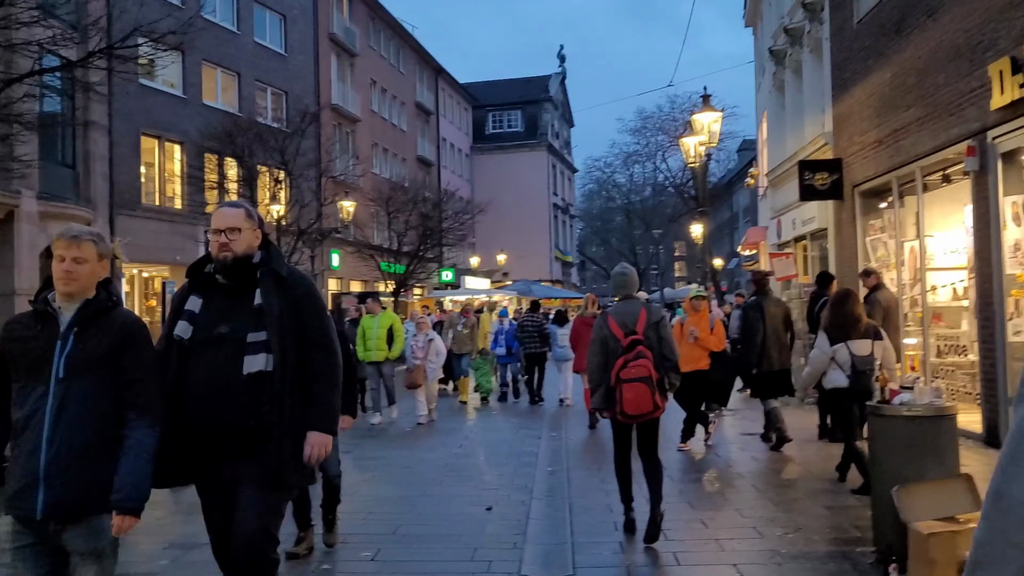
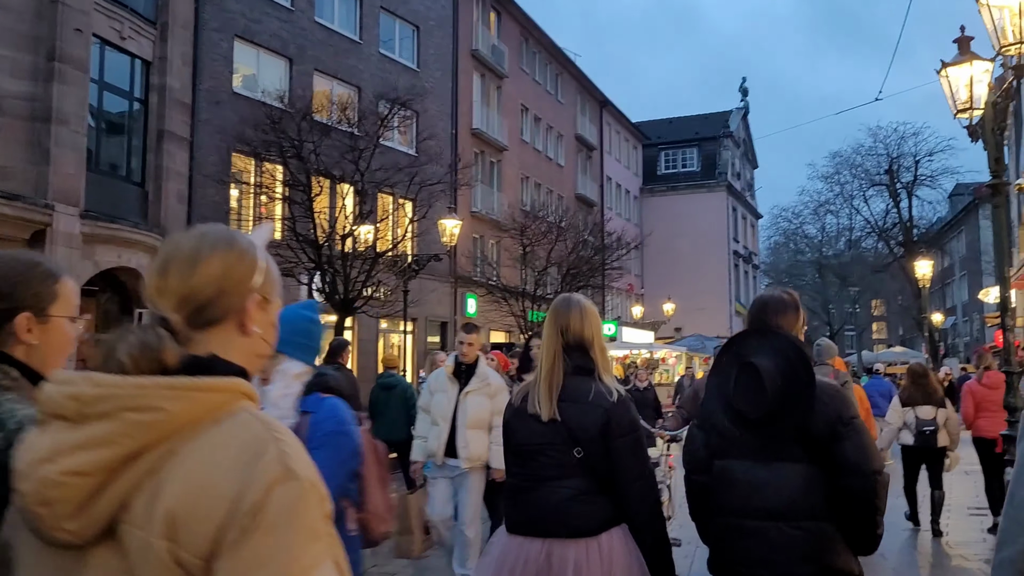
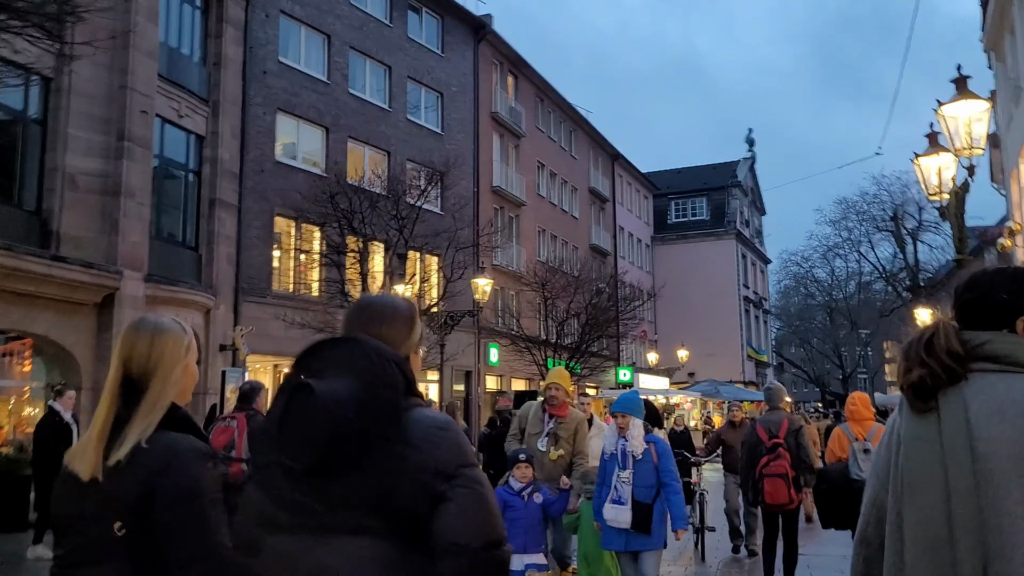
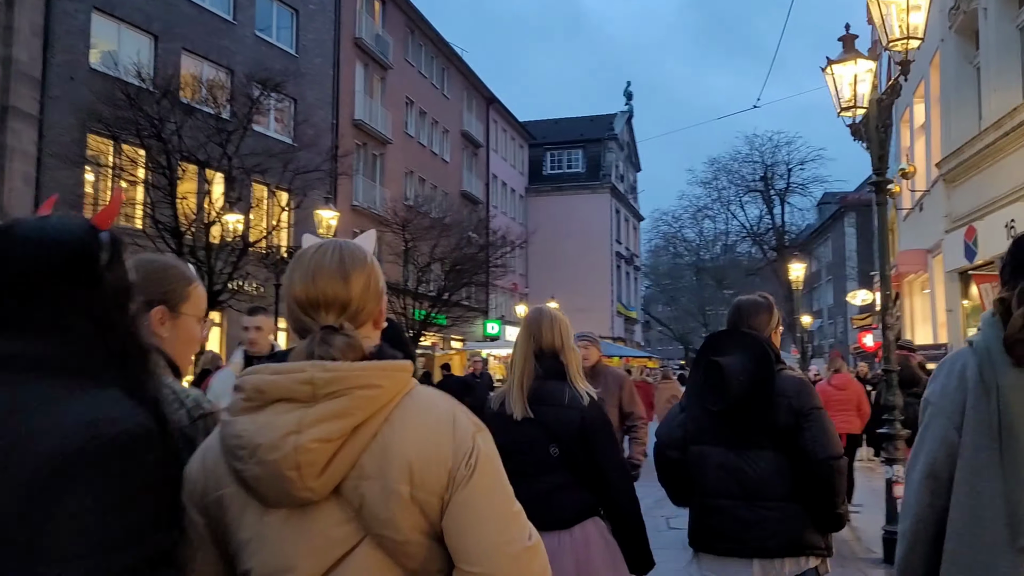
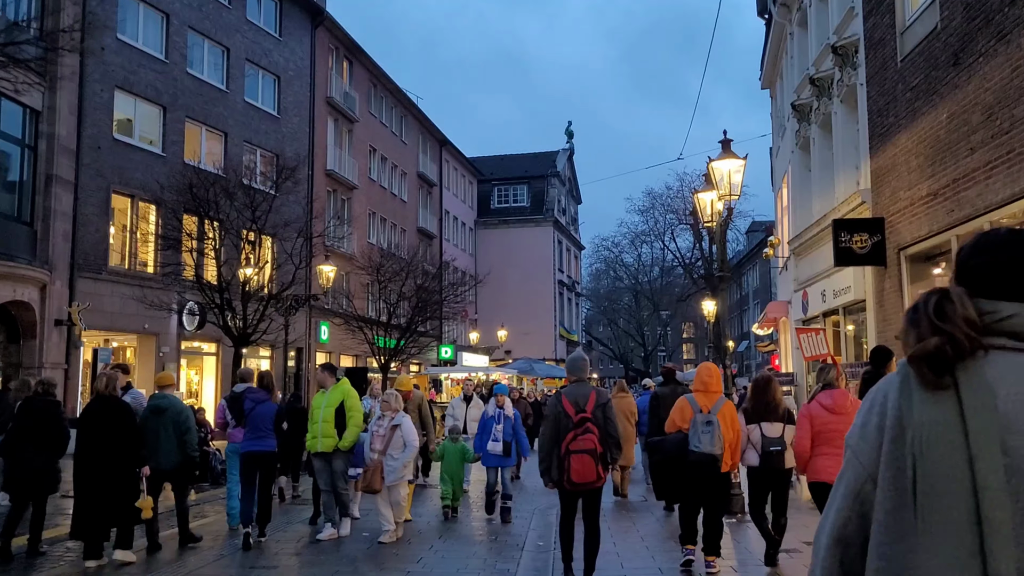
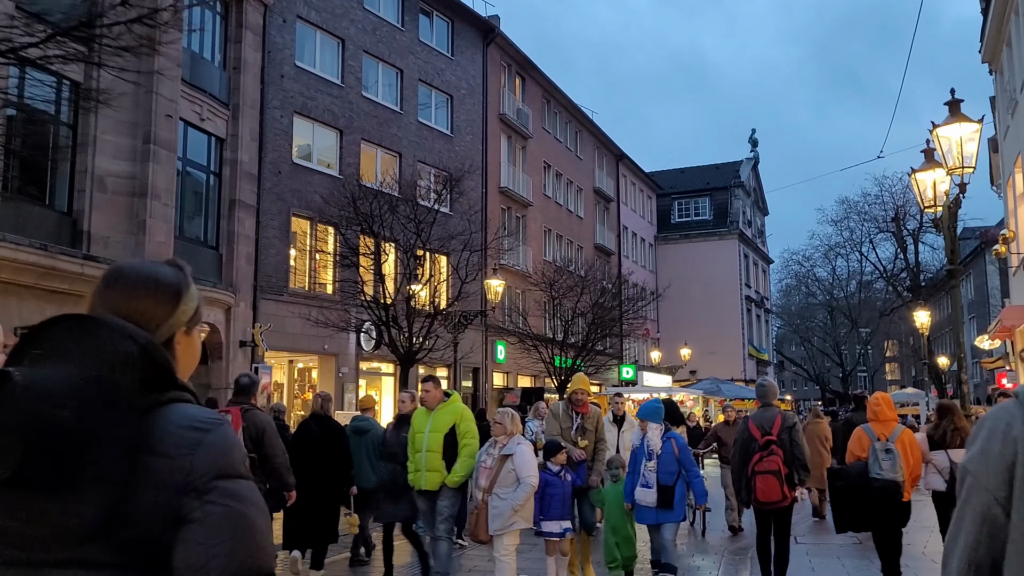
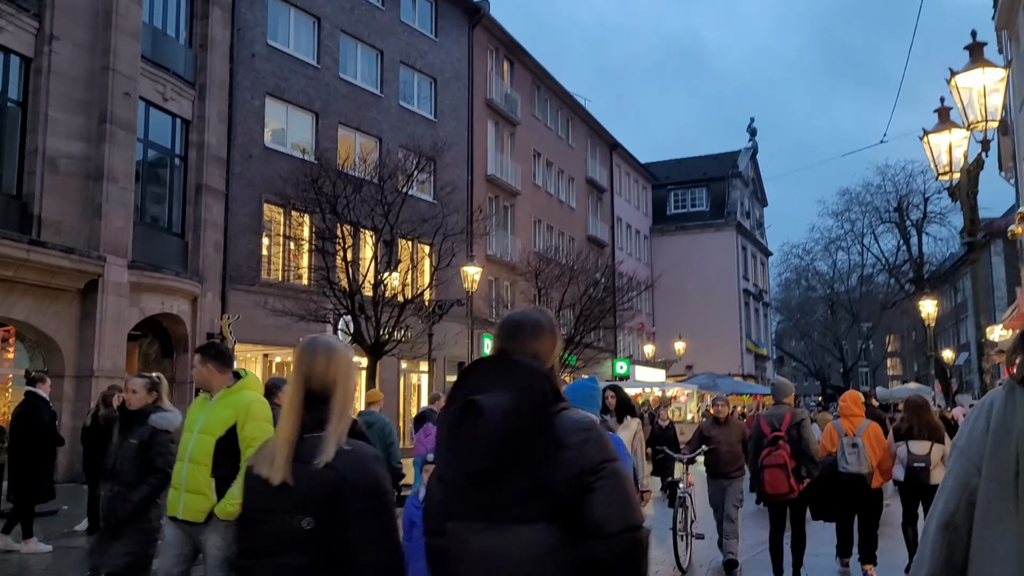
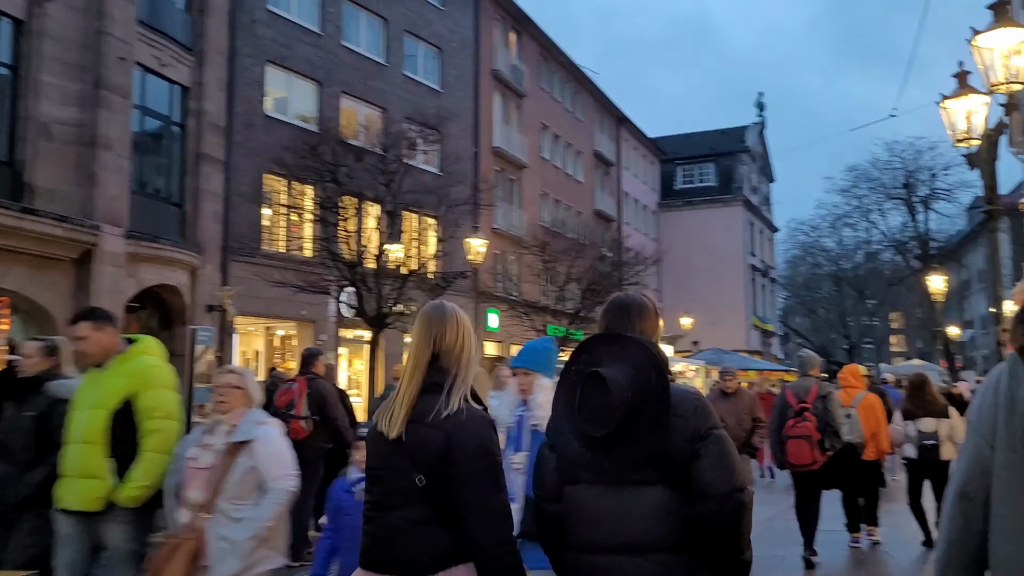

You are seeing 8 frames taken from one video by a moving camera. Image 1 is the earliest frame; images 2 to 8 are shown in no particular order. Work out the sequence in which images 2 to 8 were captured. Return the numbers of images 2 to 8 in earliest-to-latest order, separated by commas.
5, 6, 3, 7, 8, 2, 4
